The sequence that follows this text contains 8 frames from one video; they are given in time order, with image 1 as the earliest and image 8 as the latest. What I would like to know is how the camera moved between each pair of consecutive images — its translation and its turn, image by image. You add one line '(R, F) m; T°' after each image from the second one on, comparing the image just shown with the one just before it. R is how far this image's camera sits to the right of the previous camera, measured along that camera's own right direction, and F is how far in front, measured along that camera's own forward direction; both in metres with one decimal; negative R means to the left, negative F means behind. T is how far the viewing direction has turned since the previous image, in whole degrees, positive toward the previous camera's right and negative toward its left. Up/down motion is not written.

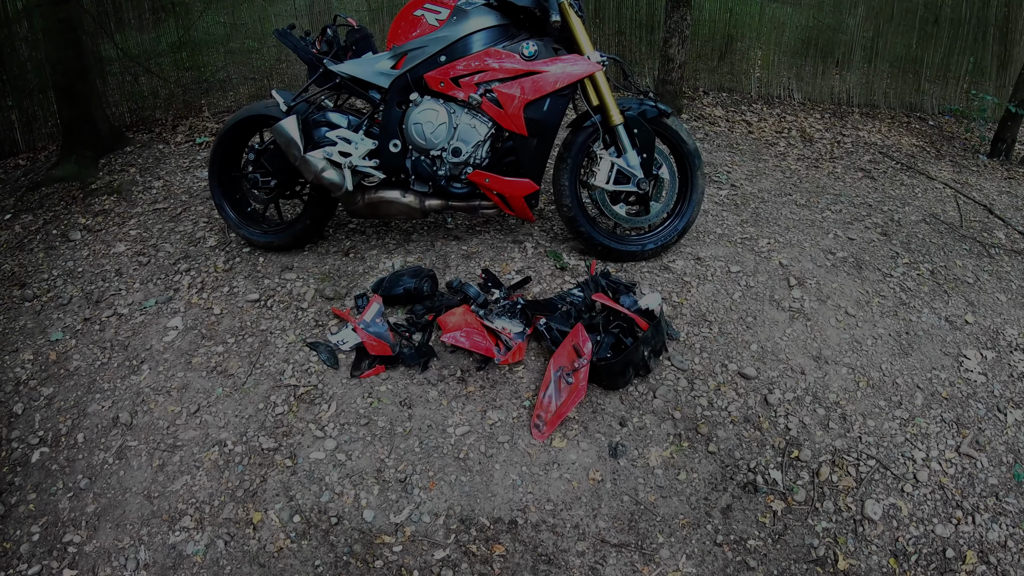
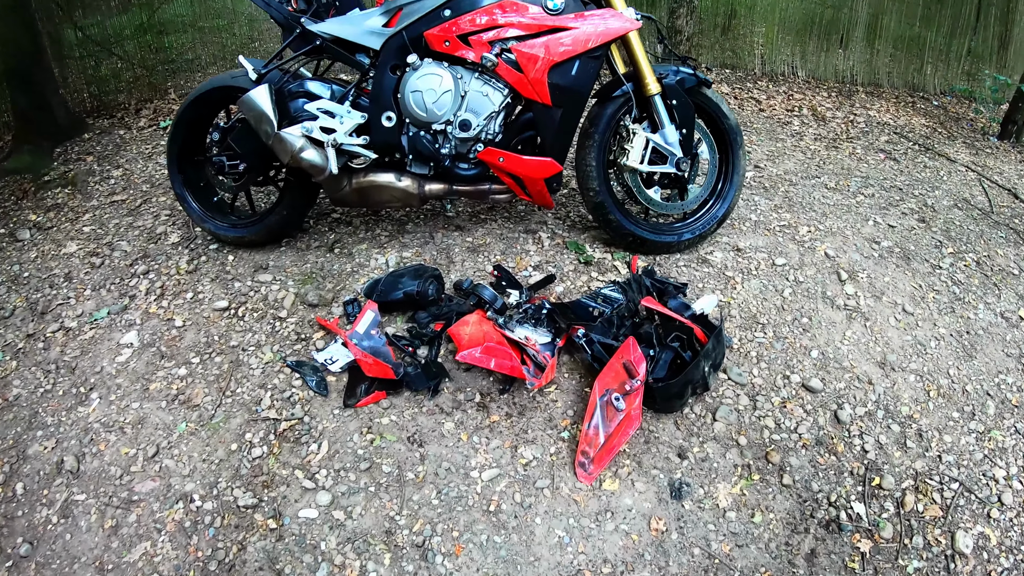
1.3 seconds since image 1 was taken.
(-0.2, +0.6) m; +2°
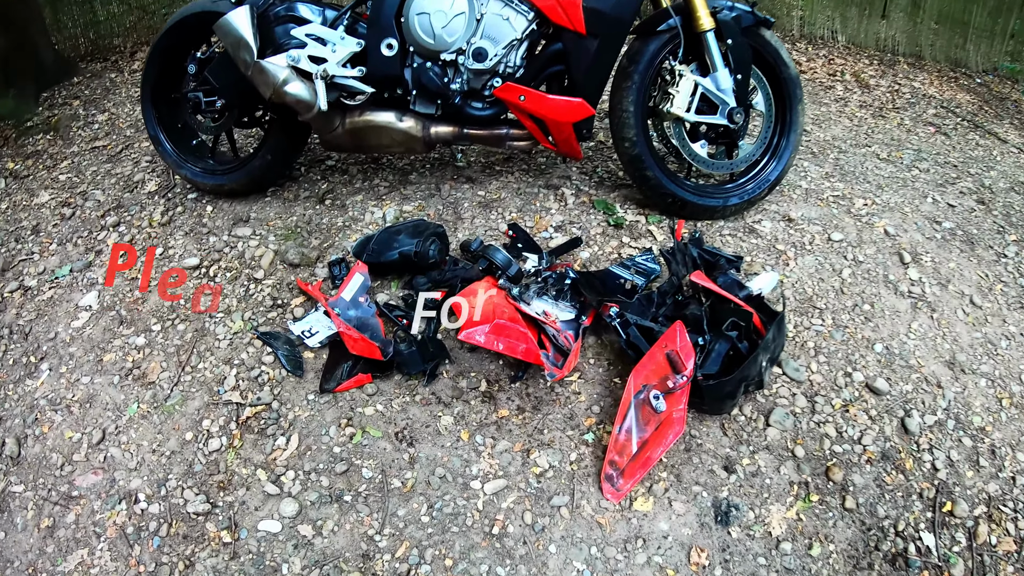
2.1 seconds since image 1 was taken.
(0.0, +0.5) m; -1°
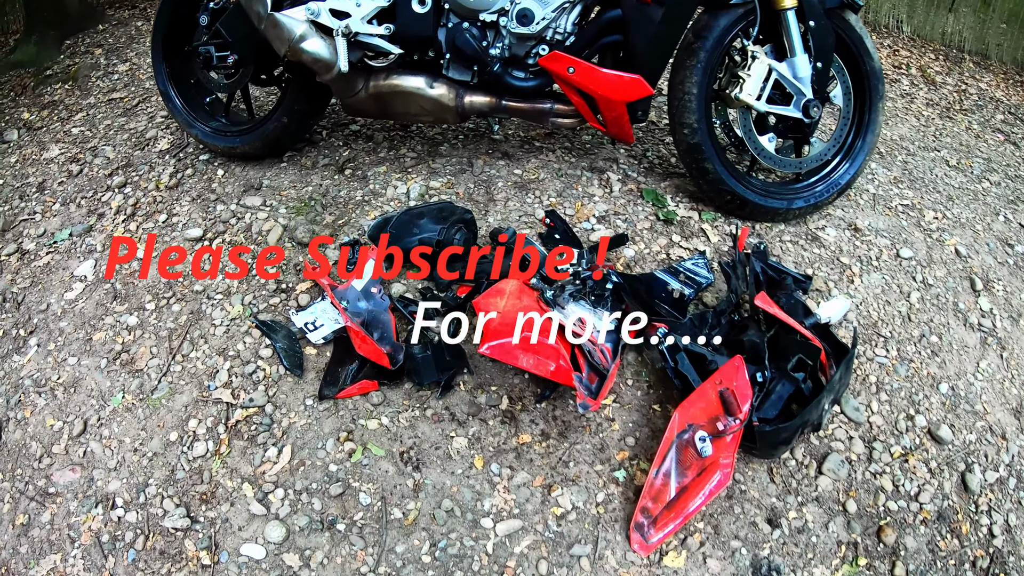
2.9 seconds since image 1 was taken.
(0.0, +0.3) m; -3°
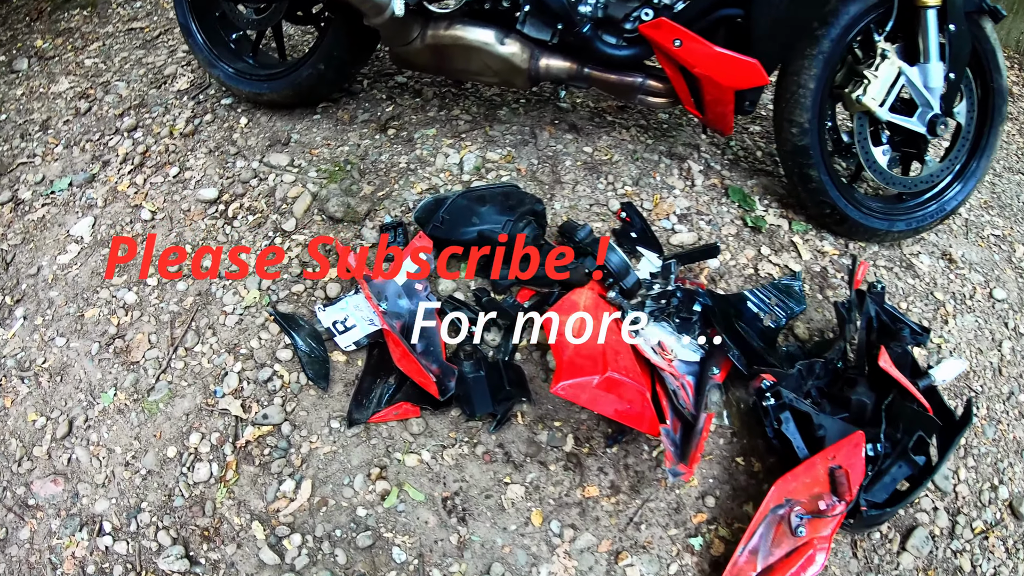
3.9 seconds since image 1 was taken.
(-0.2, +0.4) m; -2°
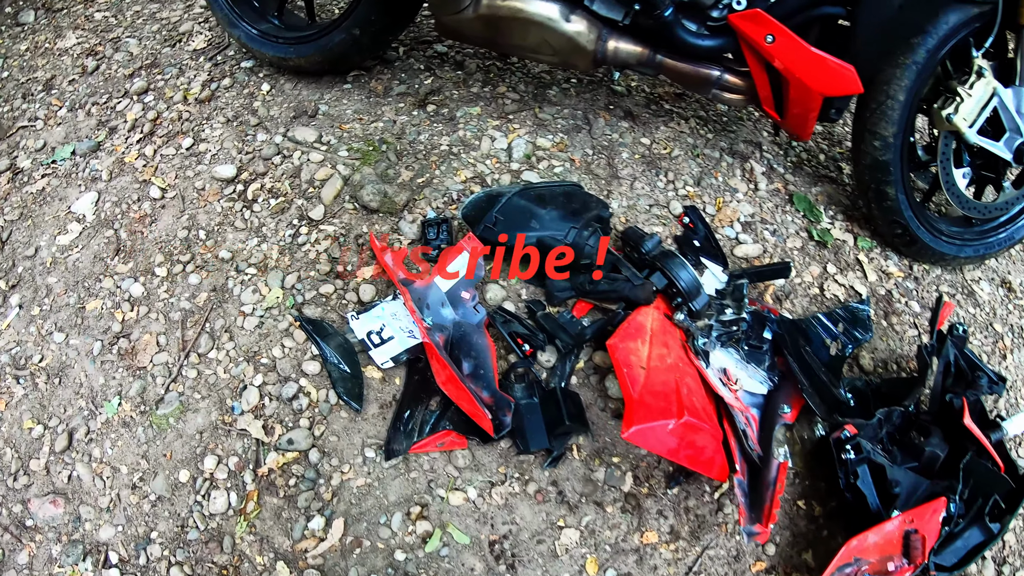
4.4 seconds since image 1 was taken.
(-0.1, +0.2) m; -1°
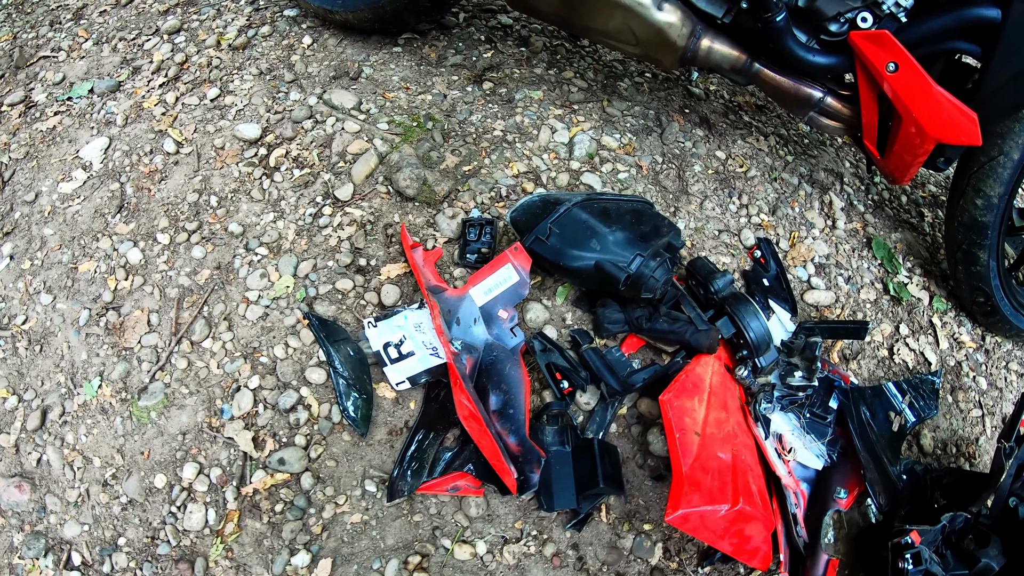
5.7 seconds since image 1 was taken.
(0.0, +0.2) m; -3°
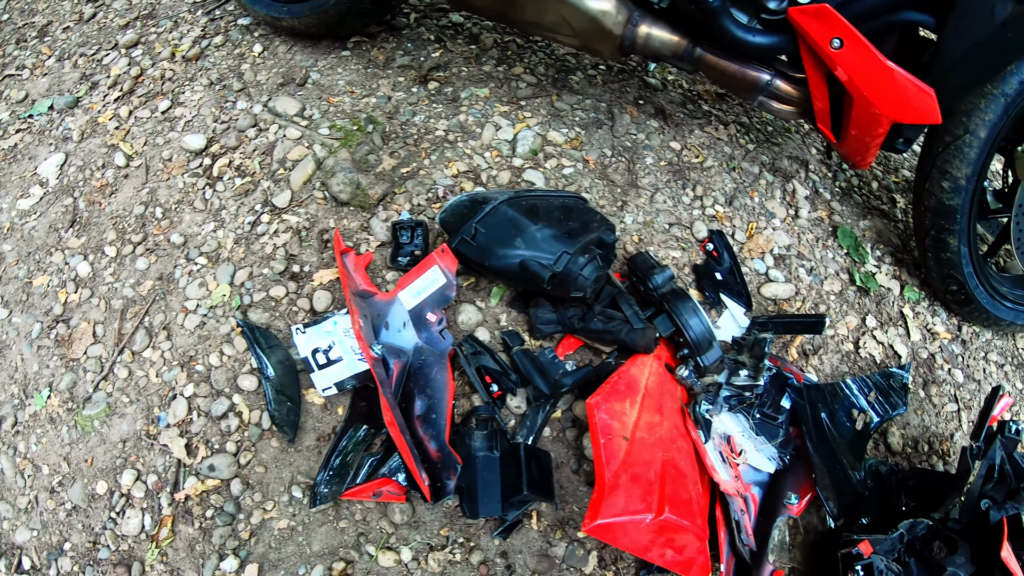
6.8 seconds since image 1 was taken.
(+0.2, 0.0) m; -3°
